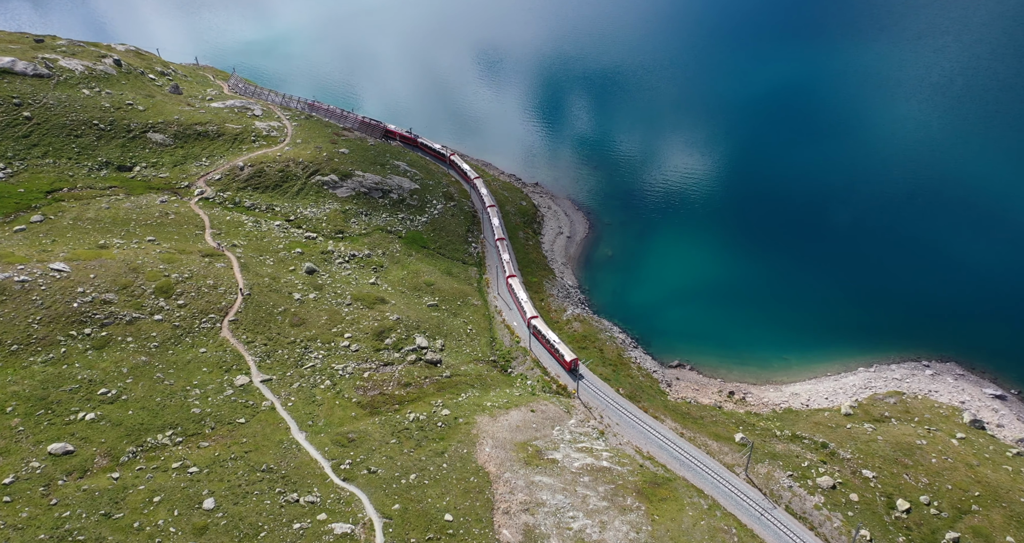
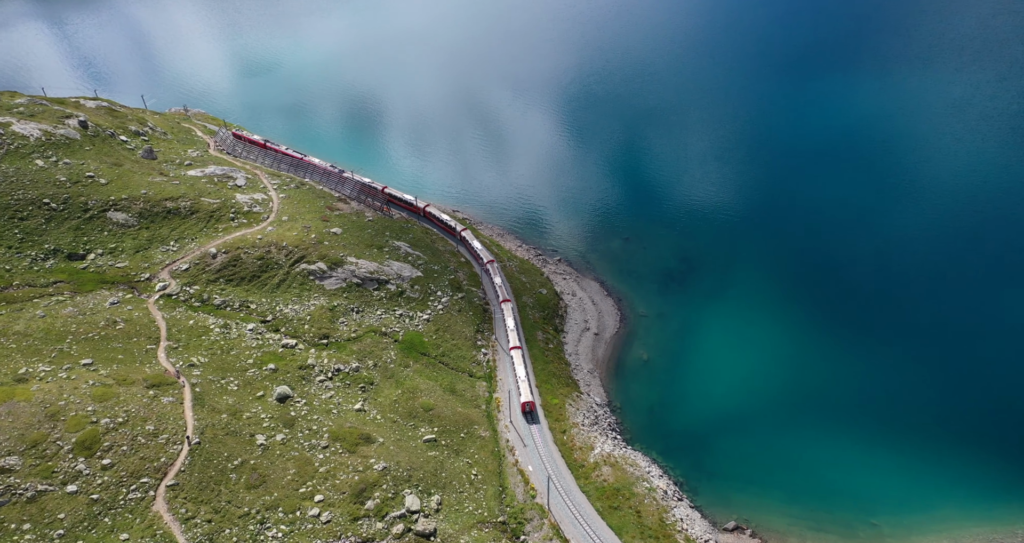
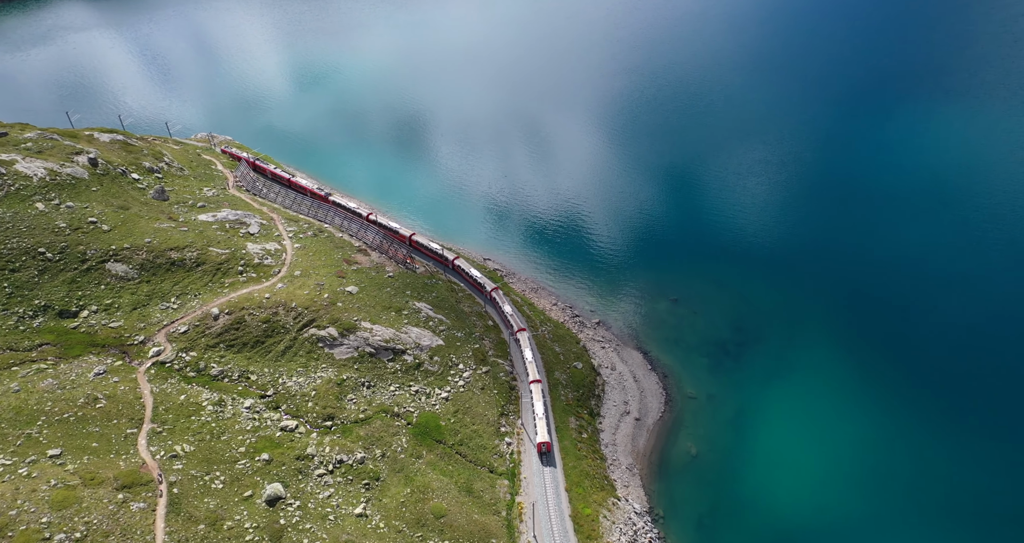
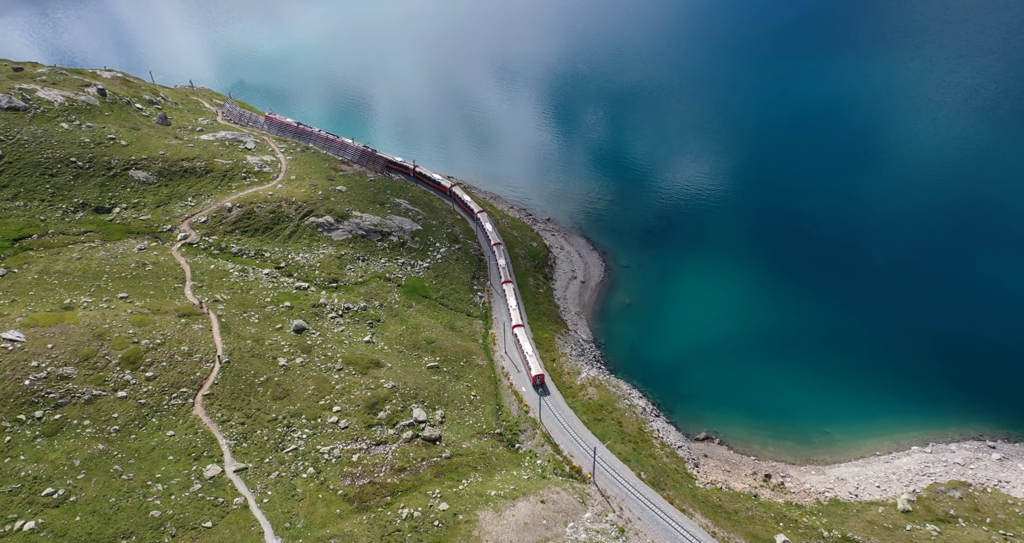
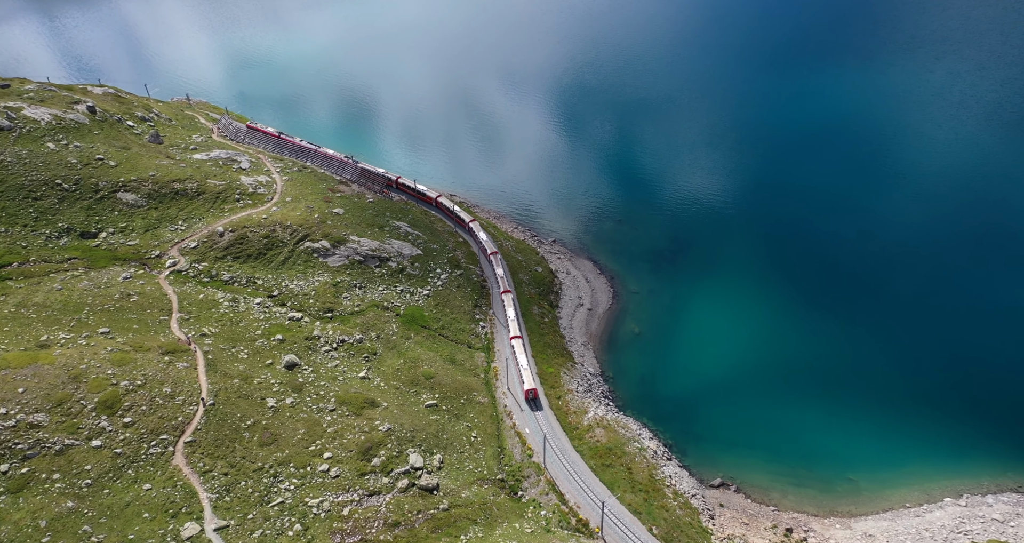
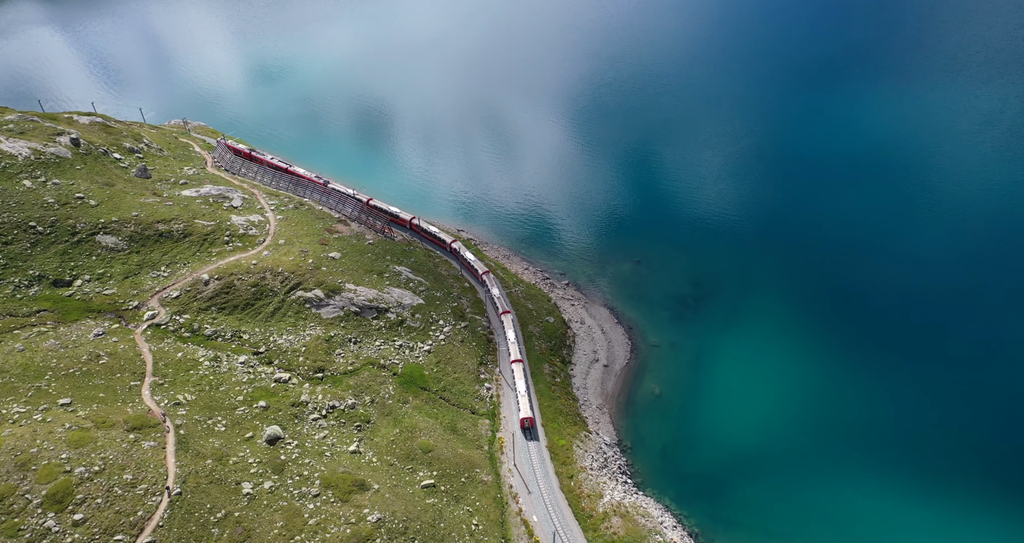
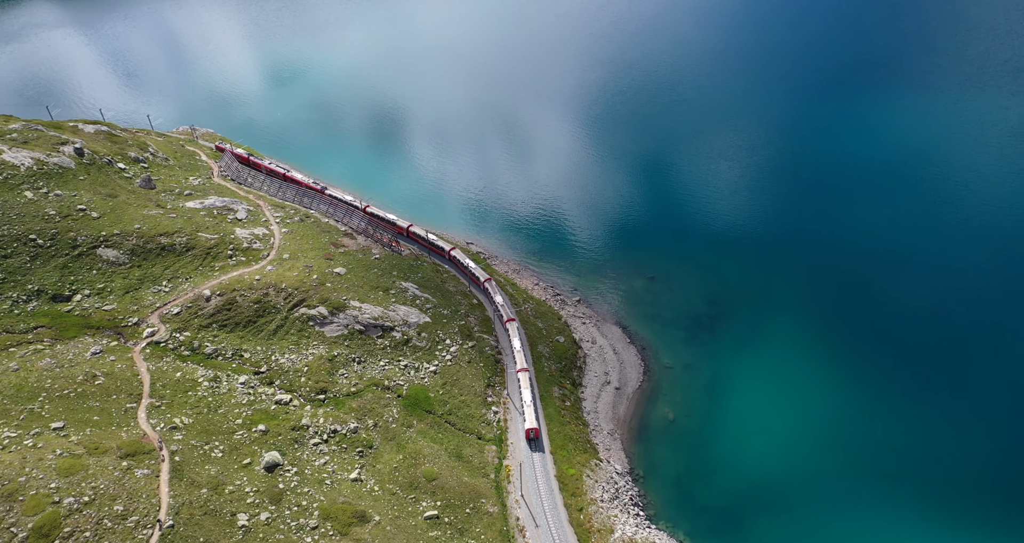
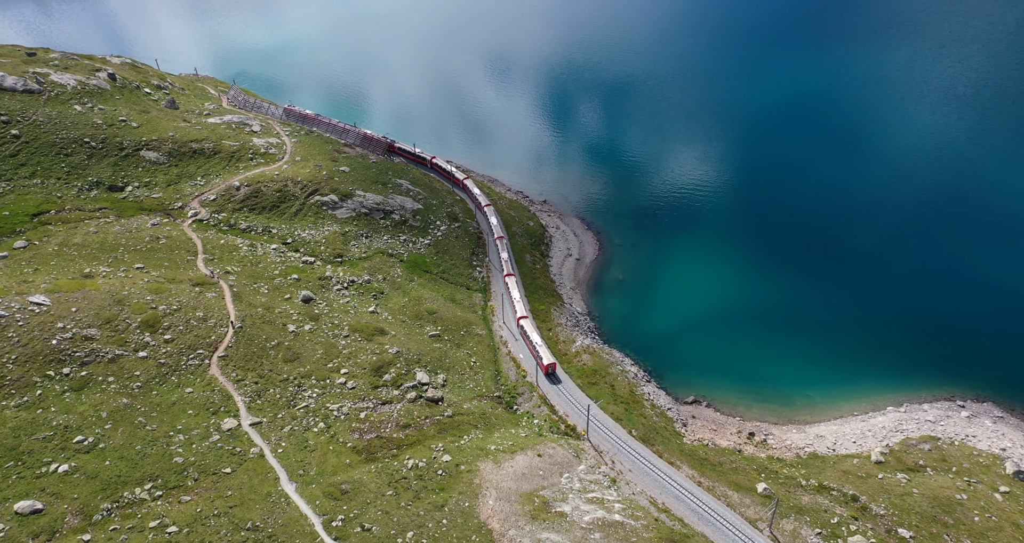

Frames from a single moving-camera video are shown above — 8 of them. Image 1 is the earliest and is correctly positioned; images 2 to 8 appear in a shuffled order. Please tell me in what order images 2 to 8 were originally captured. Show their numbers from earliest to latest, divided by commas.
8, 4, 5, 2, 6, 7, 3
